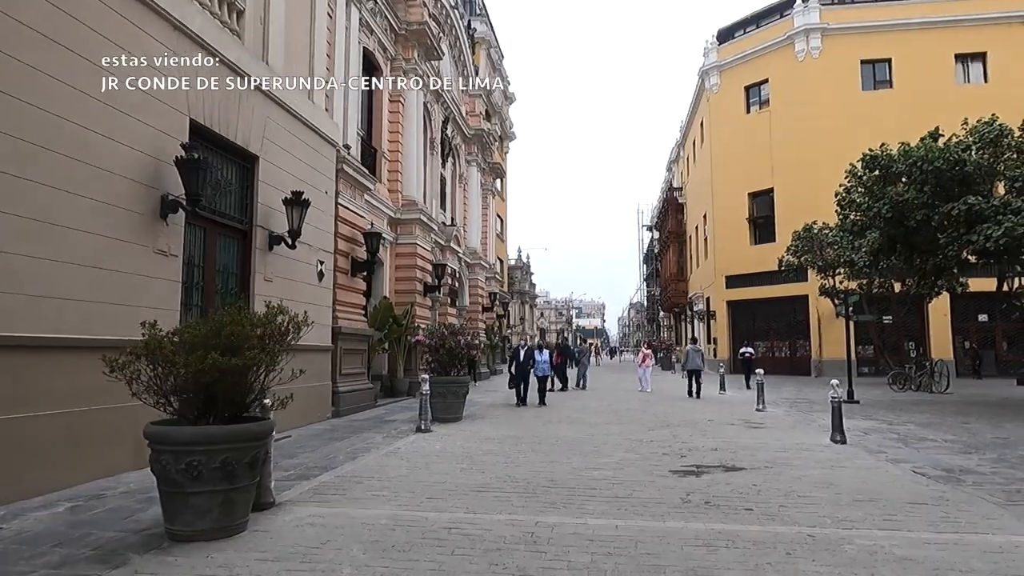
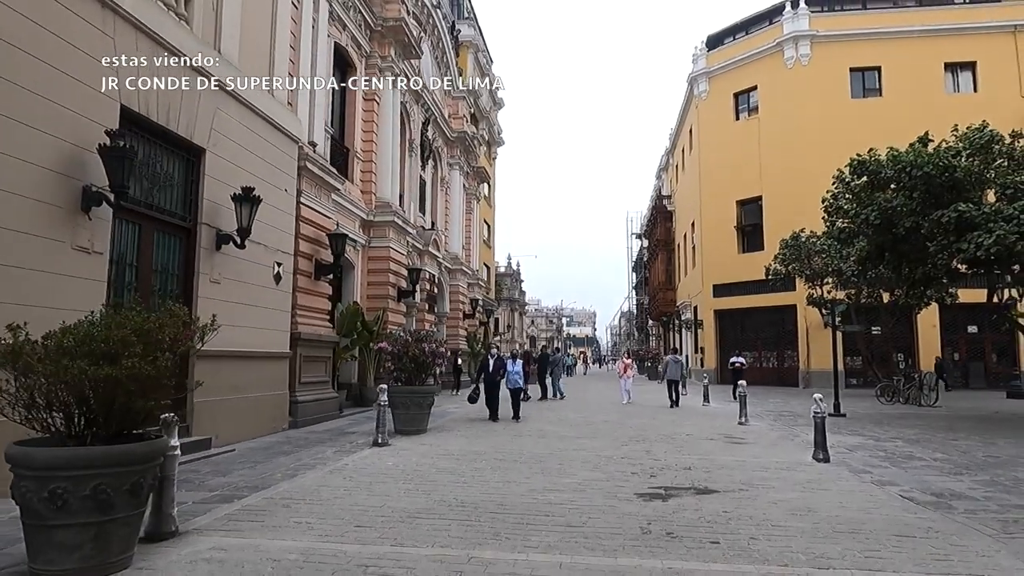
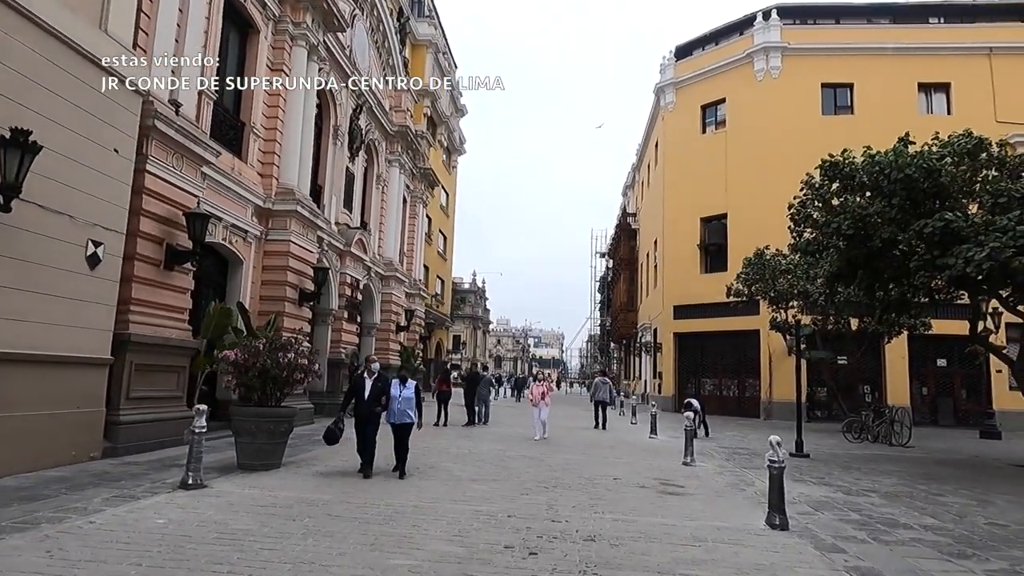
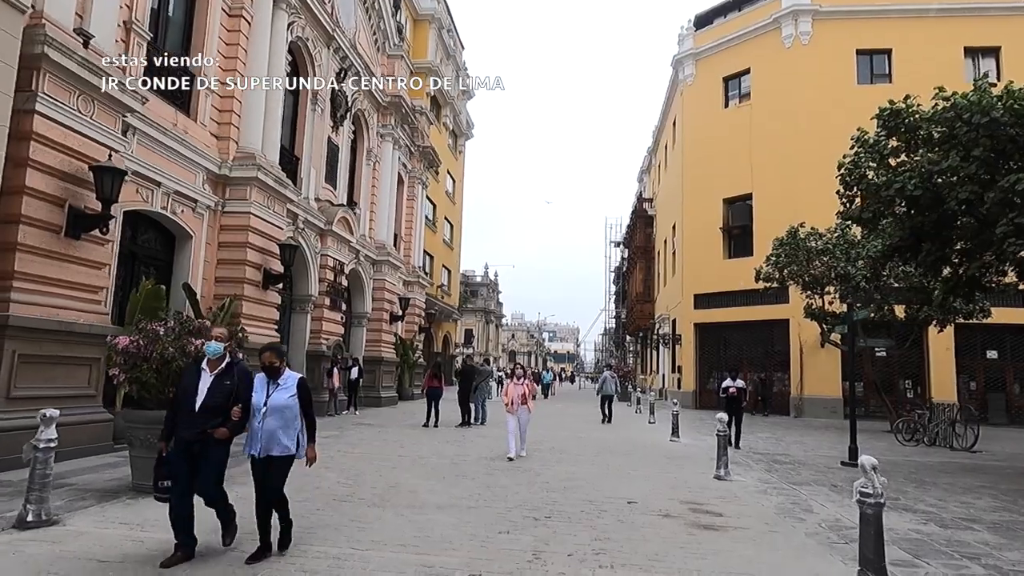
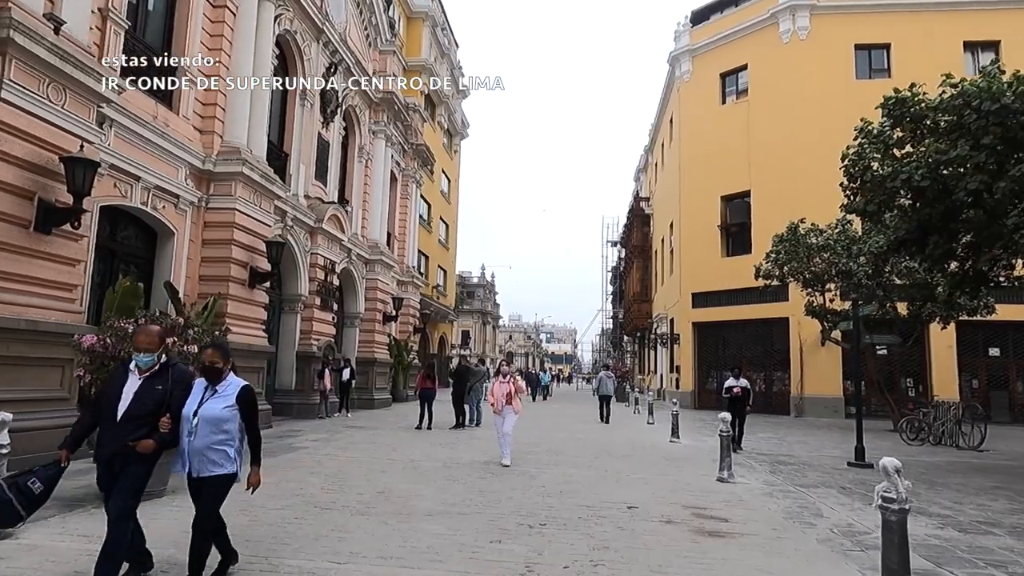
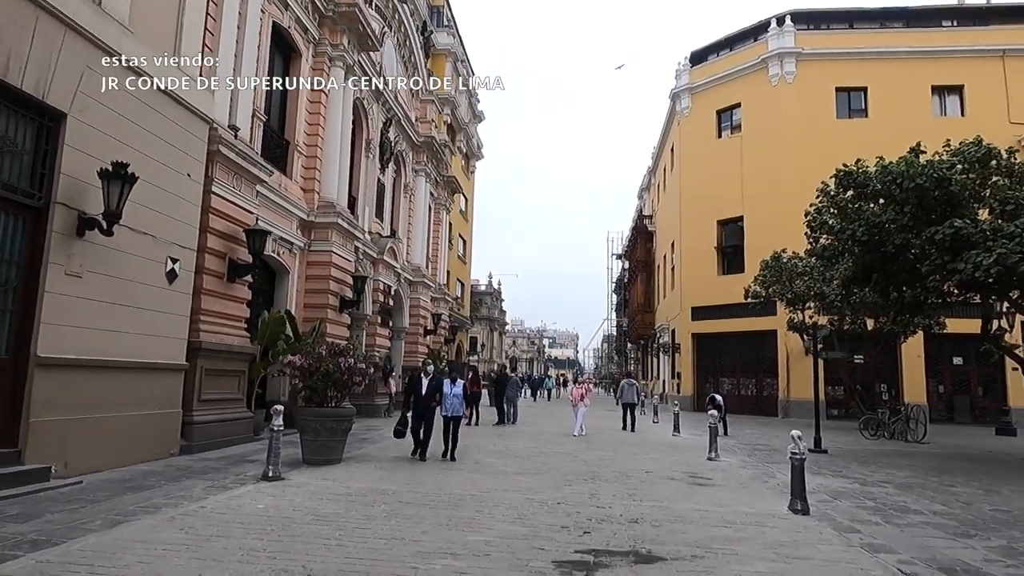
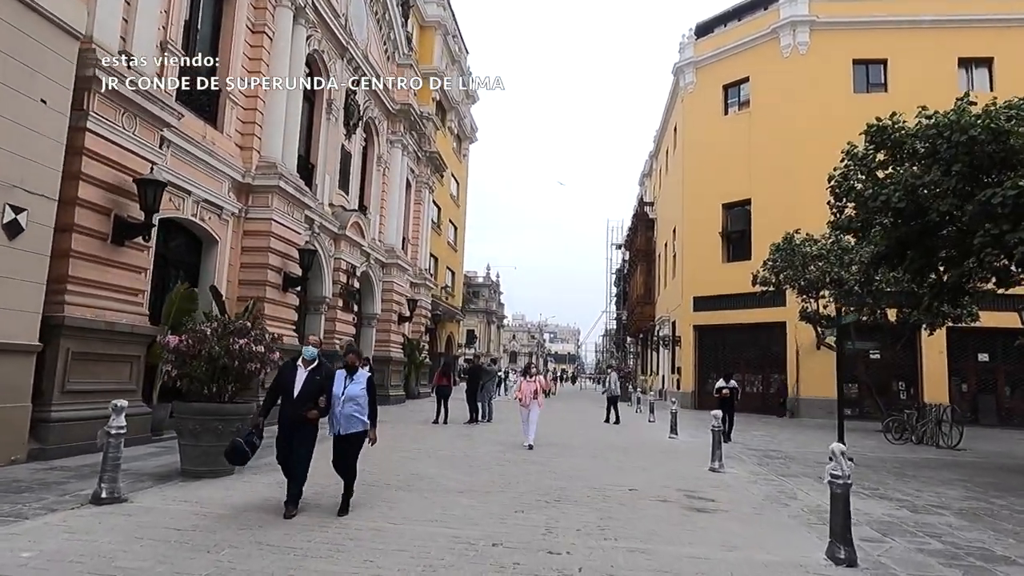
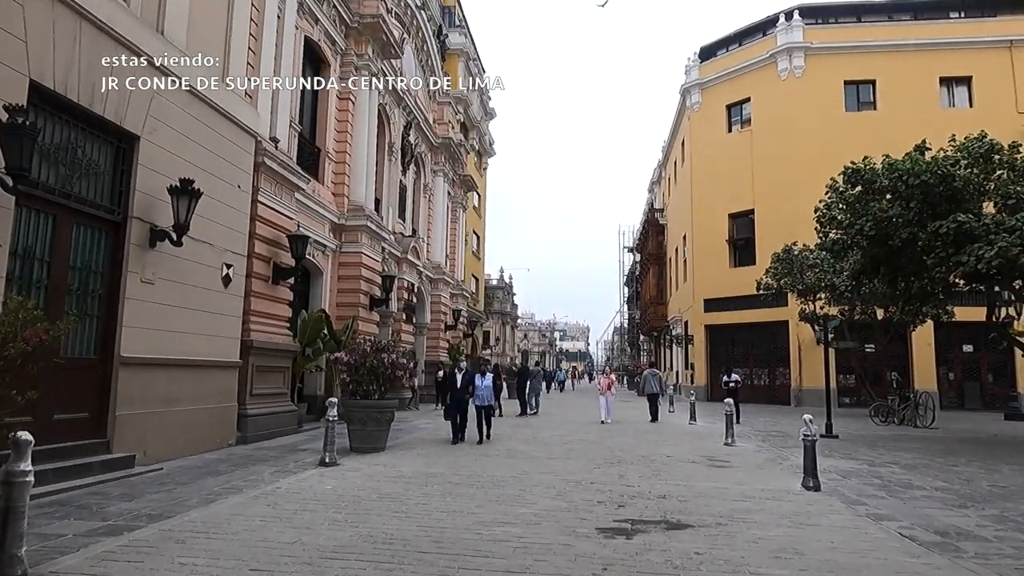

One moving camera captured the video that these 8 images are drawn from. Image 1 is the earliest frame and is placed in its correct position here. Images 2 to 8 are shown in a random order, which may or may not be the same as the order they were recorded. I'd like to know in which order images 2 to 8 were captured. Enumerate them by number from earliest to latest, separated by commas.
2, 8, 6, 3, 7, 4, 5
